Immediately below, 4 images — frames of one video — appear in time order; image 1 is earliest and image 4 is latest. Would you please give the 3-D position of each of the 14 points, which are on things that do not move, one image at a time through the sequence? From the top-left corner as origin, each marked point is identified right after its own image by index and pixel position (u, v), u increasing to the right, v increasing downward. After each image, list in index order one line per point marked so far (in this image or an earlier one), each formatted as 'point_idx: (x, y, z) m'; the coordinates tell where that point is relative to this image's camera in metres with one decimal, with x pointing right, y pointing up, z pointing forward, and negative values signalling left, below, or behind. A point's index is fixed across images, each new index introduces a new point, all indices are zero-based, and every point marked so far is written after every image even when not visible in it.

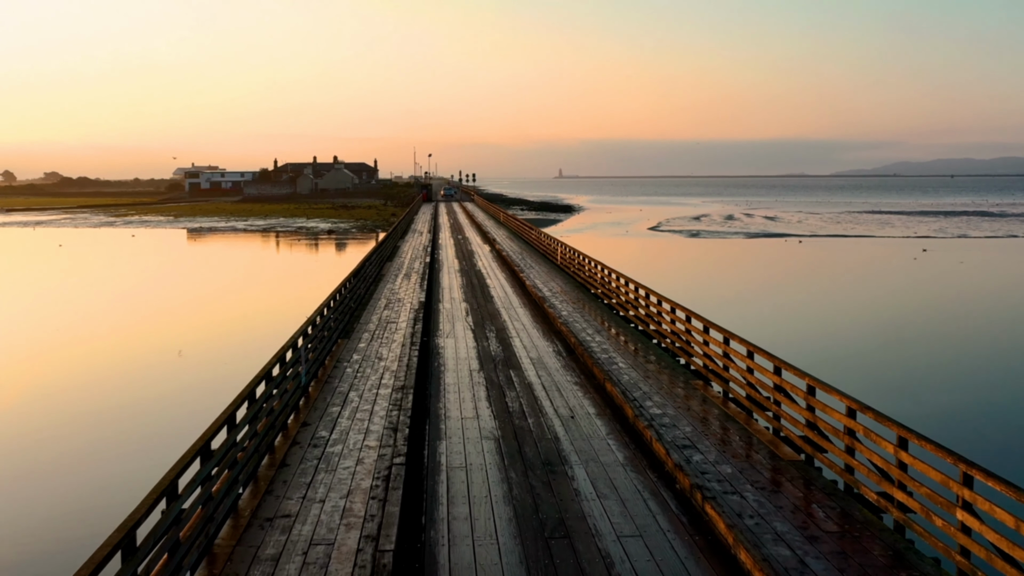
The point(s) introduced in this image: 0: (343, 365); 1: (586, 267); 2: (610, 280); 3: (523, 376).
0: (-1.5, -0.7, +11.2) m
1: (+1.2, +0.4, +19.7) m
2: (+1.4, +0.1, +17.0) m
3: (+0.1, -0.7, +10.4) m
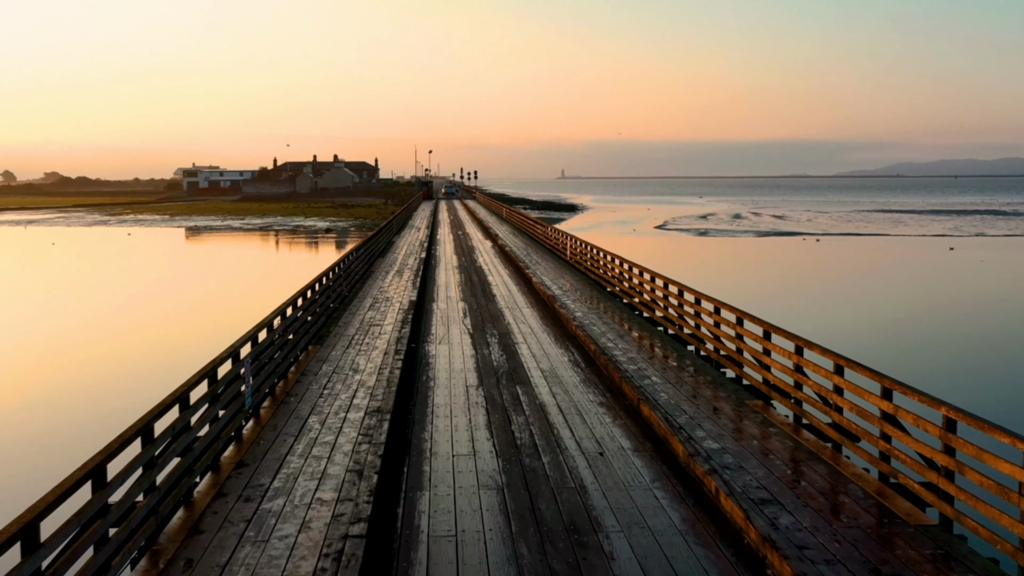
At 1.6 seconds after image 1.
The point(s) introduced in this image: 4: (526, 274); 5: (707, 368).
0: (-1.5, -0.7, +9.0) m
1: (+1.3, +0.4, +17.5) m
2: (+1.4, +0.1, +14.8) m
3: (+0.1, -0.7, +8.2) m
4: (+0.2, +0.2, +18.9) m
5: (+1.5, -0.6, +9.7) m
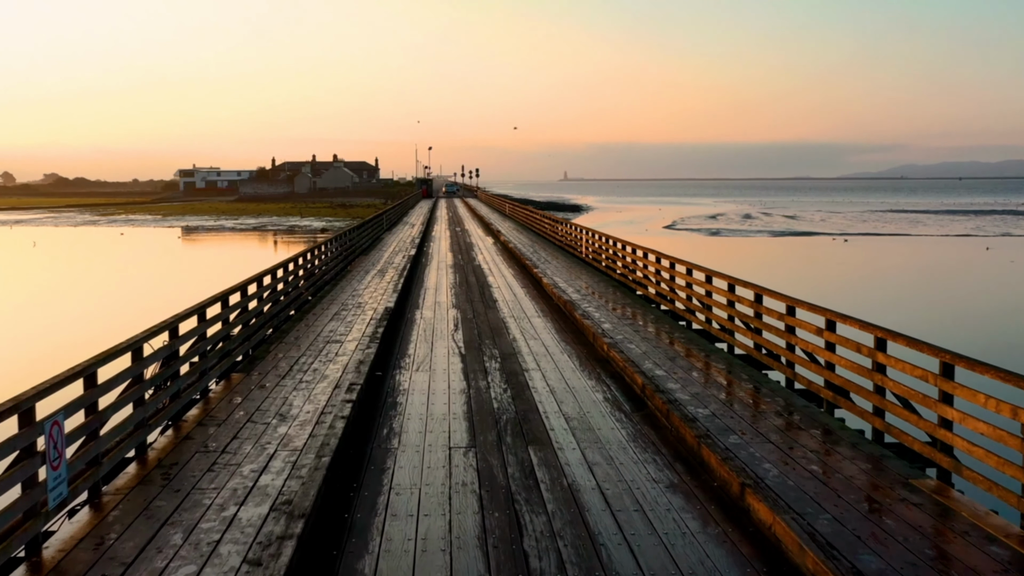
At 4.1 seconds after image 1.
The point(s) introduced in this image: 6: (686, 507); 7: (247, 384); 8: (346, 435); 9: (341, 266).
0: (-1.4, -0.7, +5.8) m
1: (+1.3, +0.4, +14.3) m
2: (+1.5, +0.1, +11.6) m
3: (+0.2, -0.7, +5.0) m
4: (+0.3, +0.2, +15.7) m
5: (+1.5, -0.6, +6.5) m
6: (+0.6, -0.8, +4.5) m
7: (-1.6, -0.6, +7.4) m
8: (-0.7, -0.7, +5.6) m
9: (-2.2, +0.3, +16.3) m
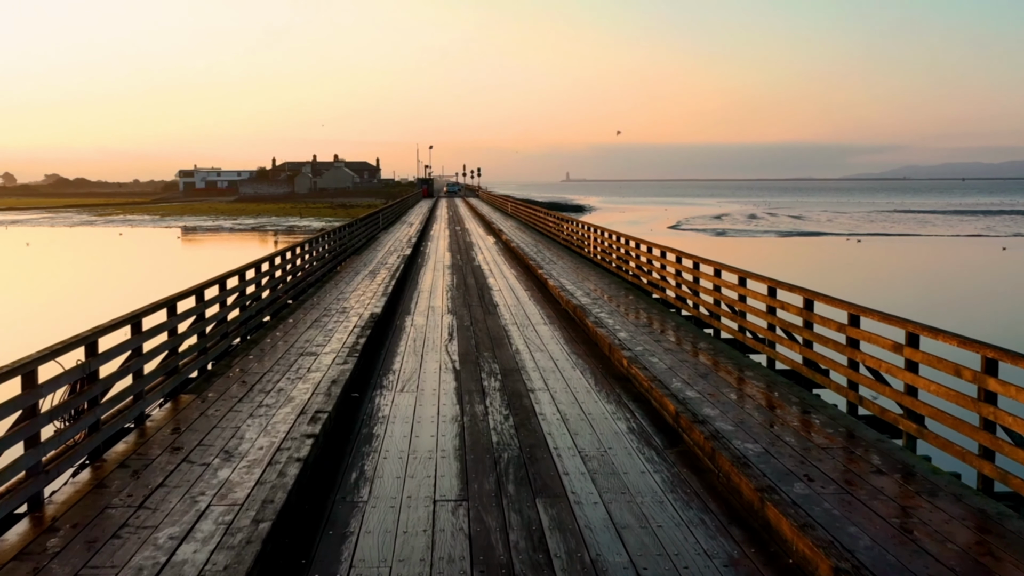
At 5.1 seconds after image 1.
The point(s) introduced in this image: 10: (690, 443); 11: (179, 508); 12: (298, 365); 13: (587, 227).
0: (-1.4, -0.7, +4.6) m
1: (+1.3, +0.3, +13.0) m
2: (+1.5, +0.1, +10.4) m
3: (+0.2, -0.7, +3.8) m
4: (+0.3, +0.1, +14.4) m
5: (+1.6, -0.7, +5.3) m
6: (+0.6, -0.8, +3.2) m
7: (-1.5, -0.6, +6.1) m
8: (-0.7, -0.7, +4.4) m
9: (-2.2, +0.3, +15.0) m
10: (+0.7, -0.6, +5.1) m
11: (-1.1, -0.7, +4.2) m
12: (-1.3, -0.5, +7.4) m
13: (+1.1, +0.9, +18.0) m
